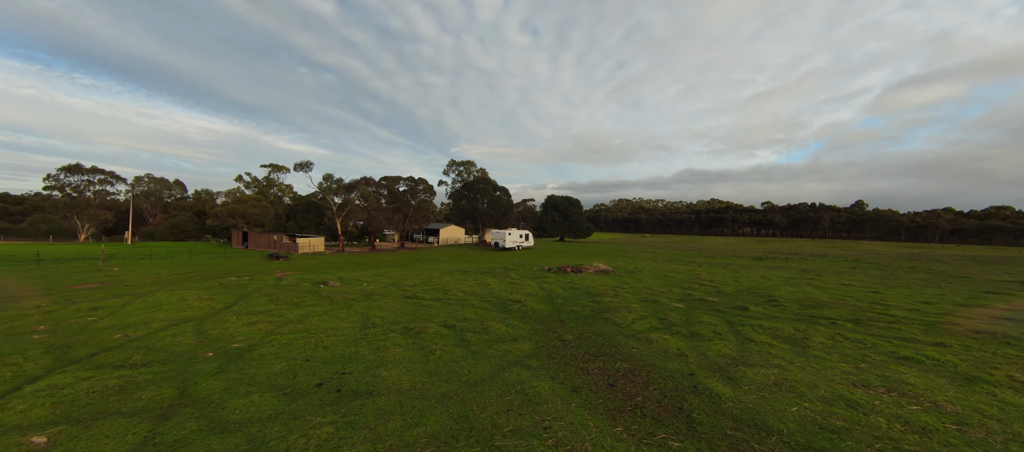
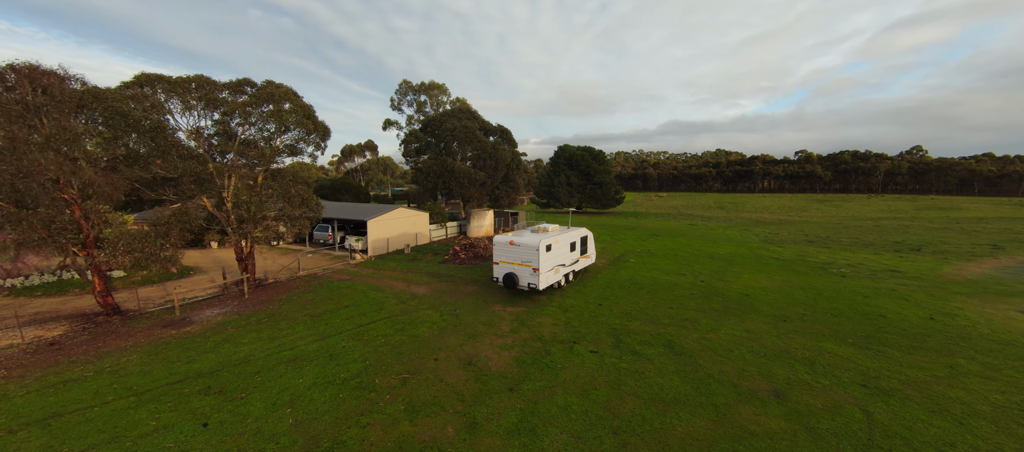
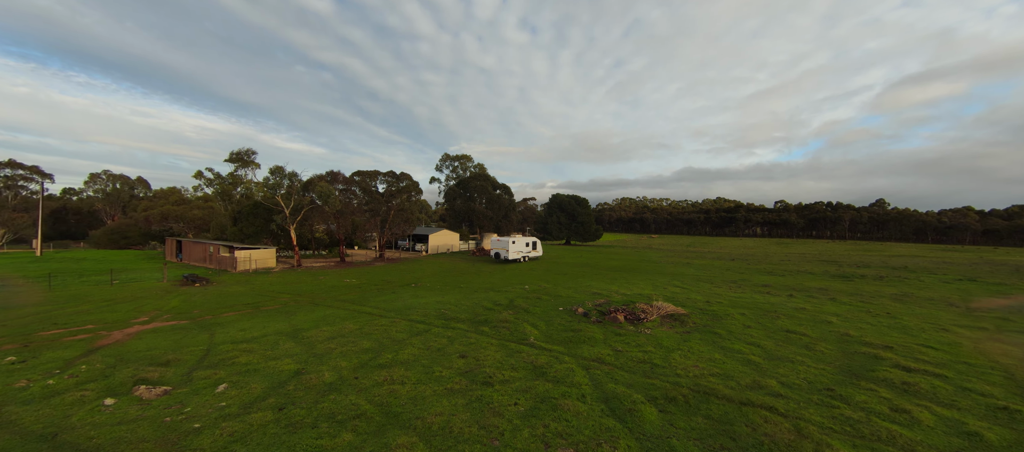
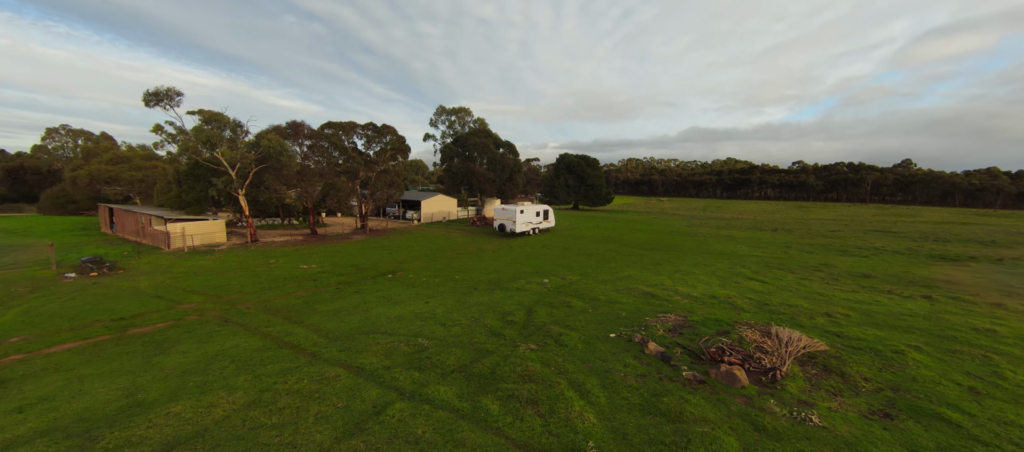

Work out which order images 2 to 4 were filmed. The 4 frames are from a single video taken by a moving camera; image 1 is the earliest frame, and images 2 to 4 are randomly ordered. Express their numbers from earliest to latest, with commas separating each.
3, 4, 2
